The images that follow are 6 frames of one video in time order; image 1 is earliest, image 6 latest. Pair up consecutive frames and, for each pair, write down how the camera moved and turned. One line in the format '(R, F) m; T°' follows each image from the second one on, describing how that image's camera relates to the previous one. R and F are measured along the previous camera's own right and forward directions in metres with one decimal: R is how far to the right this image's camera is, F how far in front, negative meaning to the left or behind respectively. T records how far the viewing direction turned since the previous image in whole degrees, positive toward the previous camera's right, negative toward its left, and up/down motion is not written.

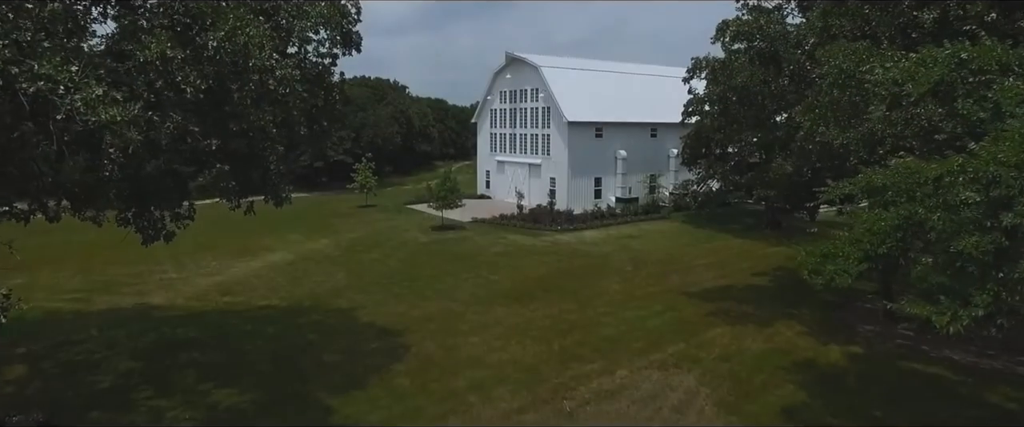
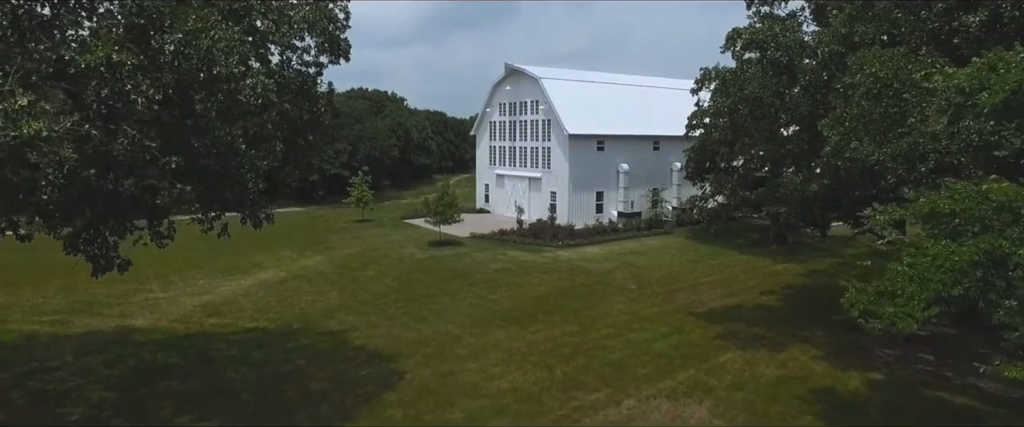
(0.0, +0.7) m; 0°
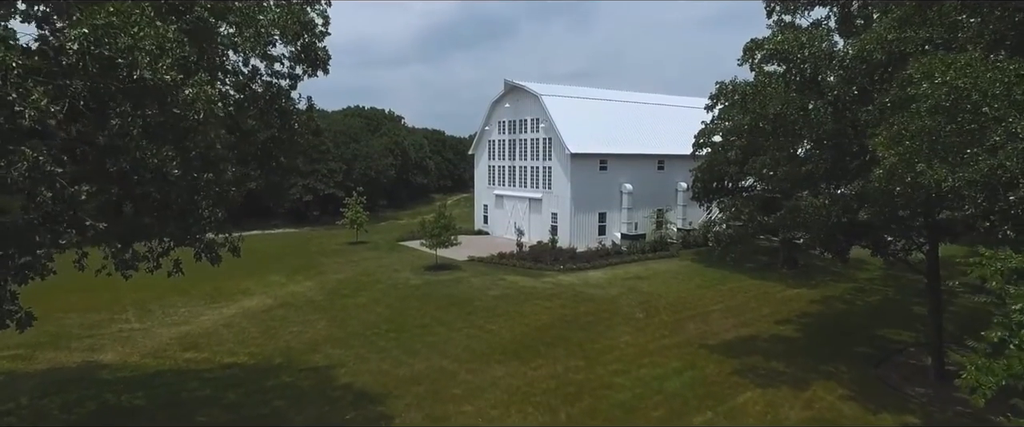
(0.0, +1.0) m; 0°
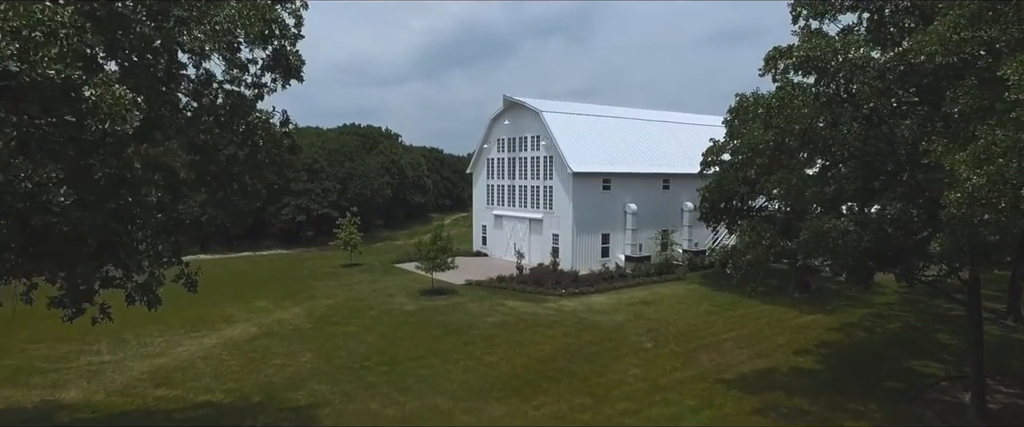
(0.0, +1.0) m; 0°
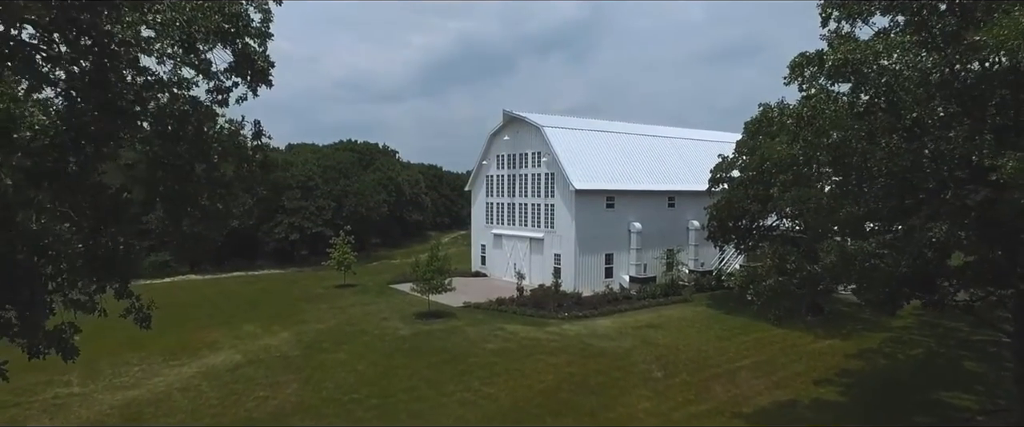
(0.0, +1.0) m; 0°
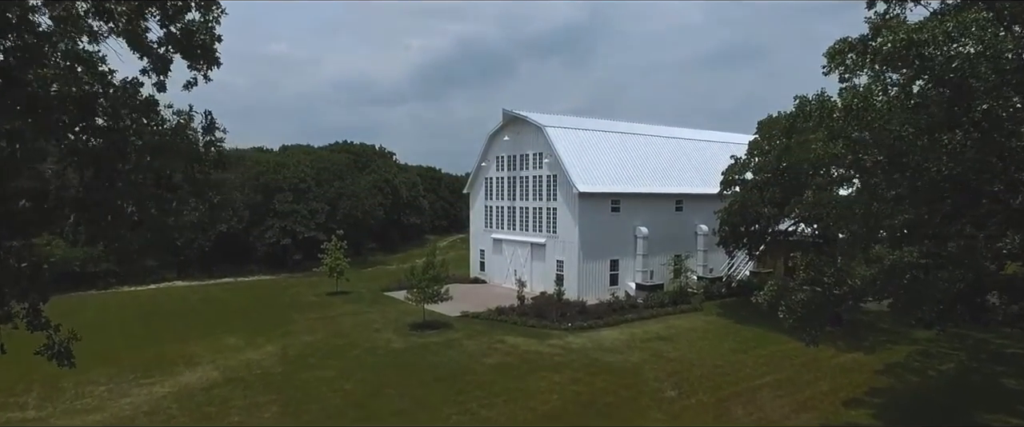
(0.0, +1.2) m; 0°
